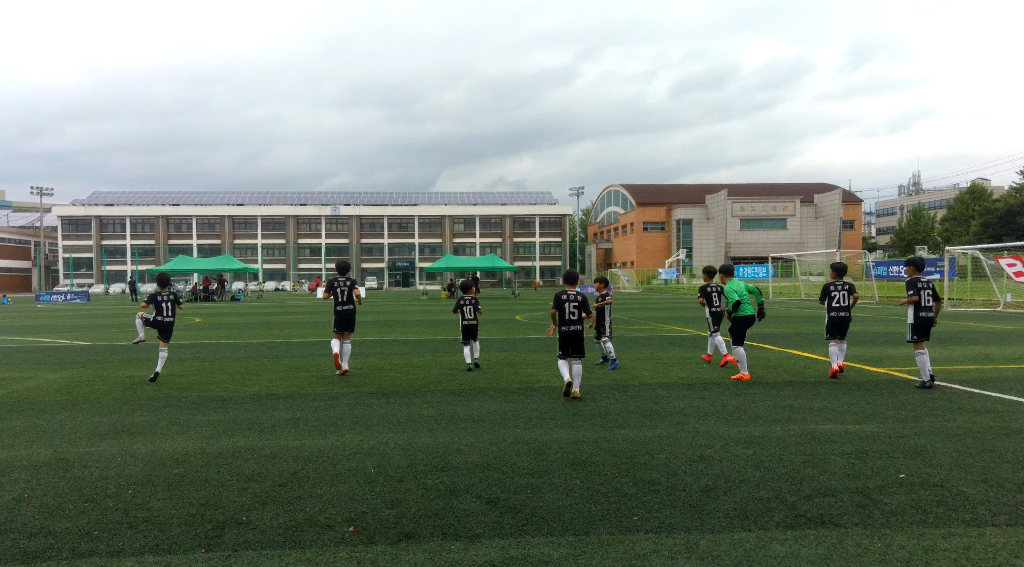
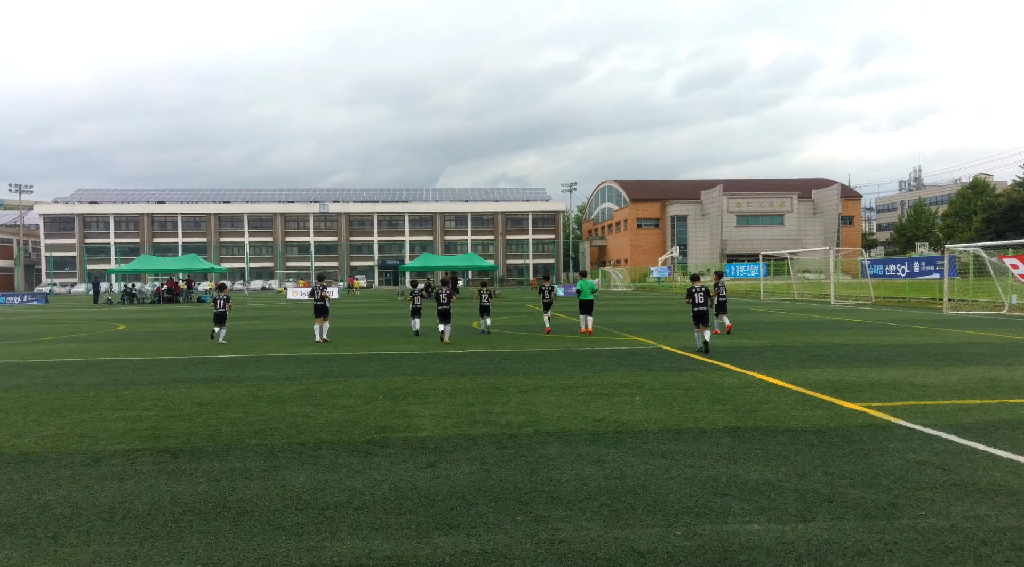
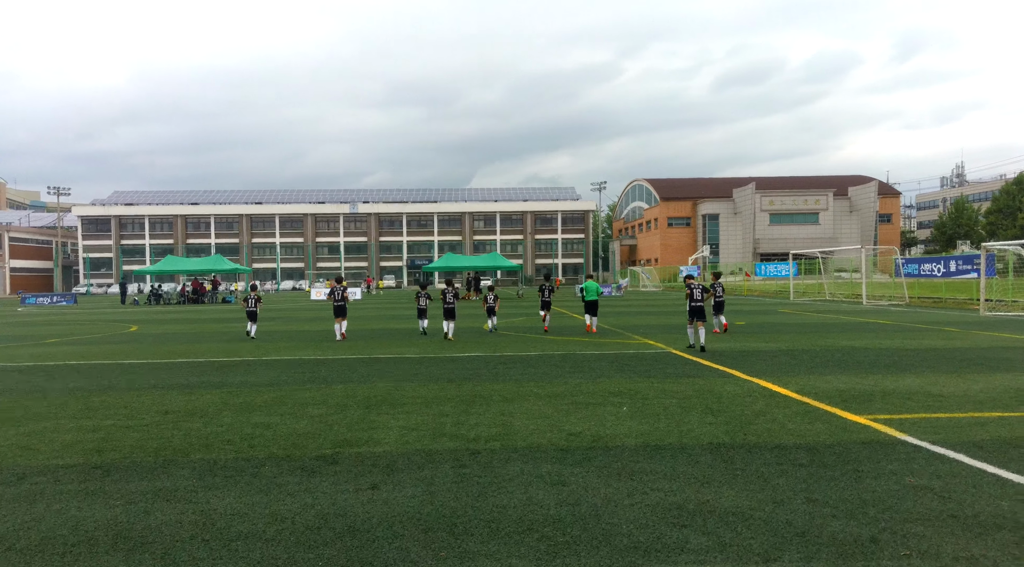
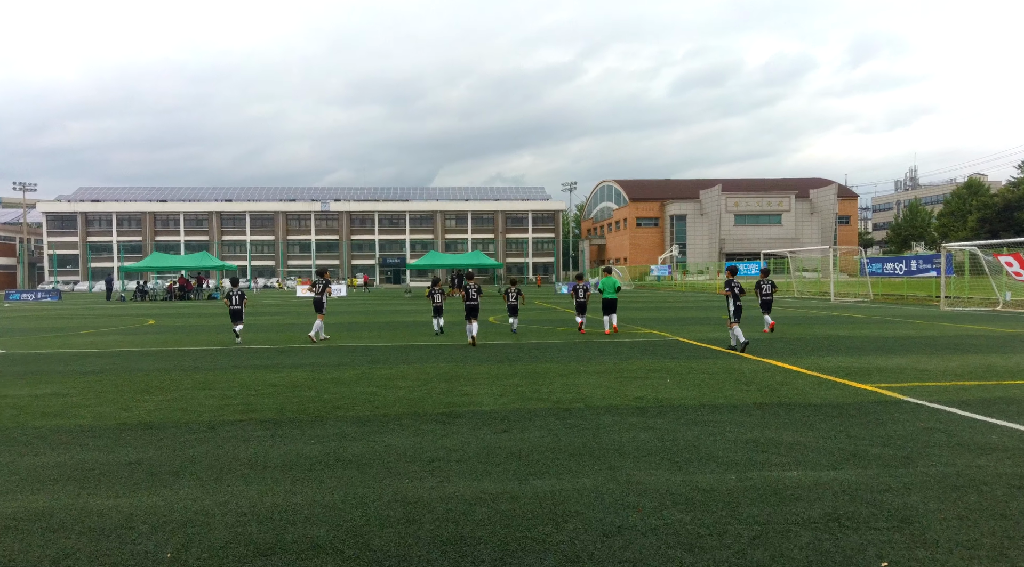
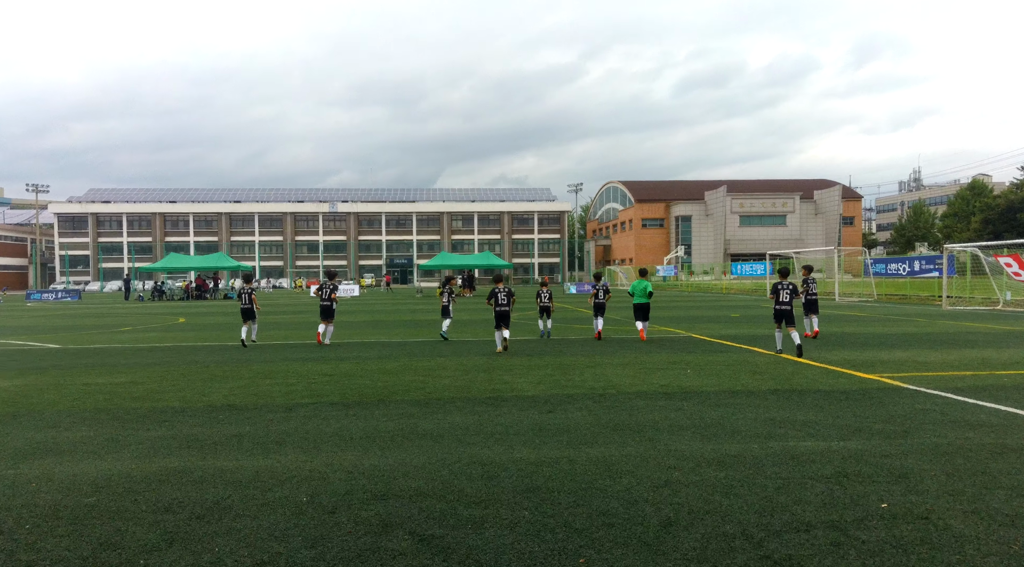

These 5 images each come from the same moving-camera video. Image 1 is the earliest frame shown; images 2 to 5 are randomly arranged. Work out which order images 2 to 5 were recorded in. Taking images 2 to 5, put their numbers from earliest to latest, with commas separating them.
5, 4, 2, 3
